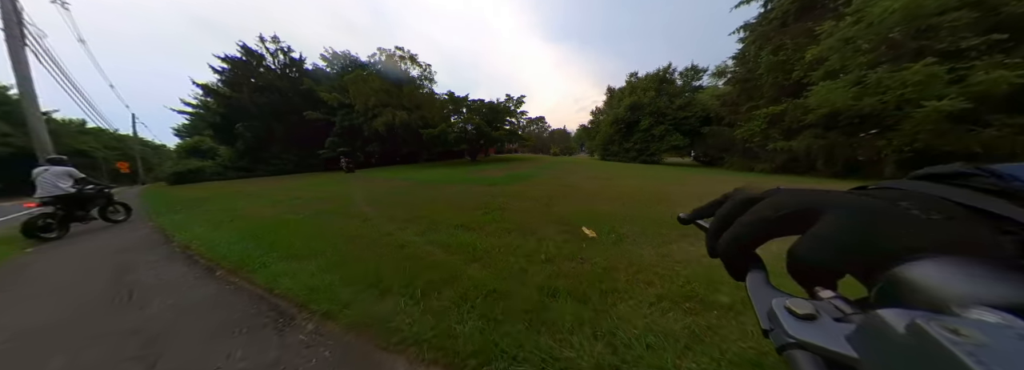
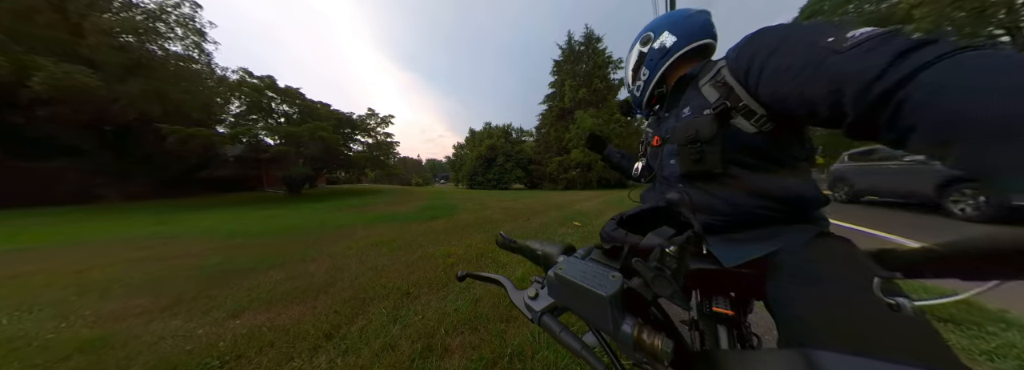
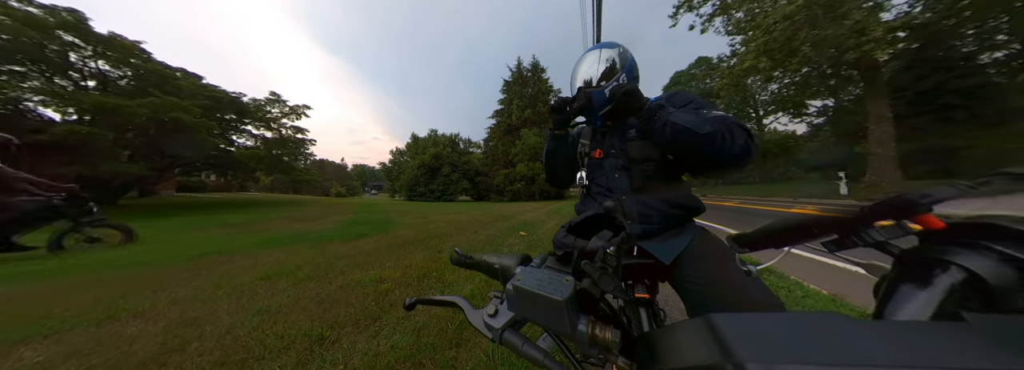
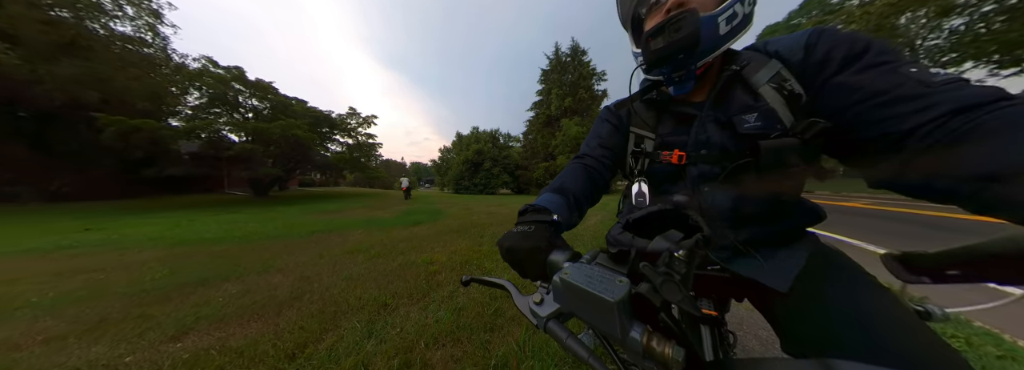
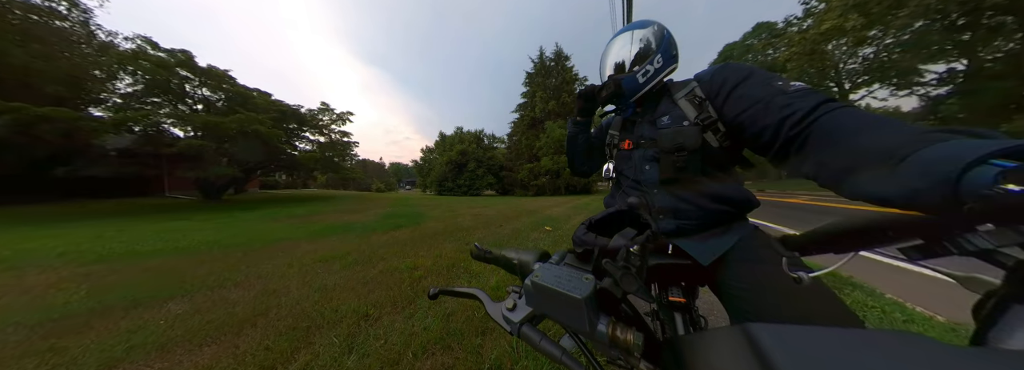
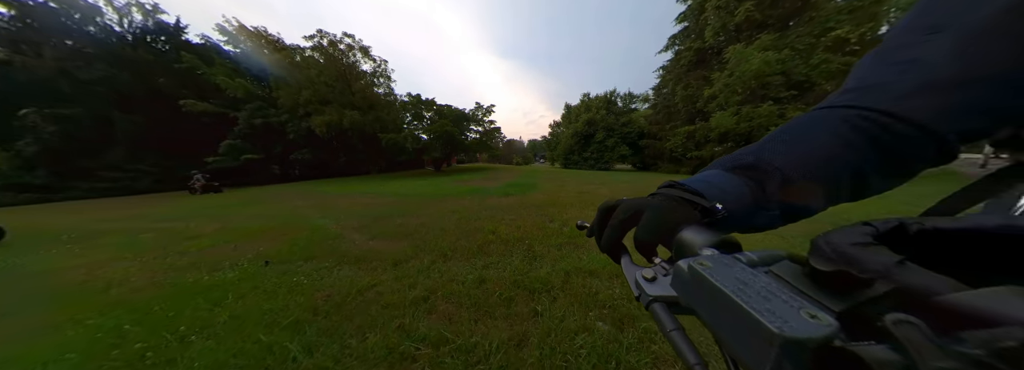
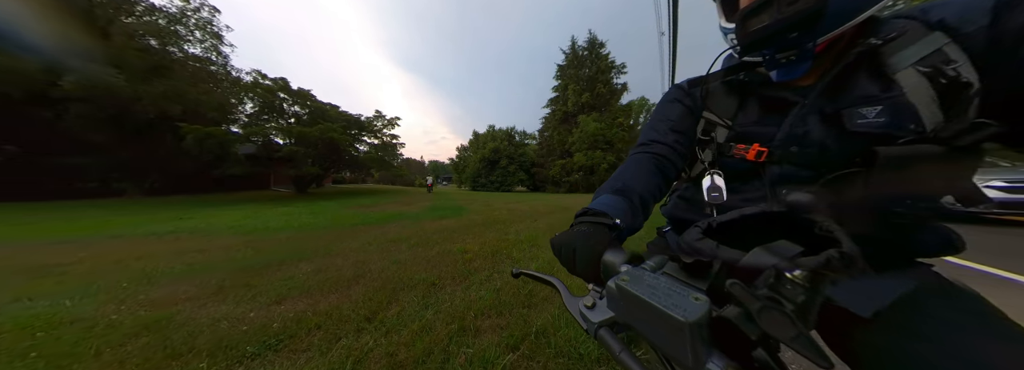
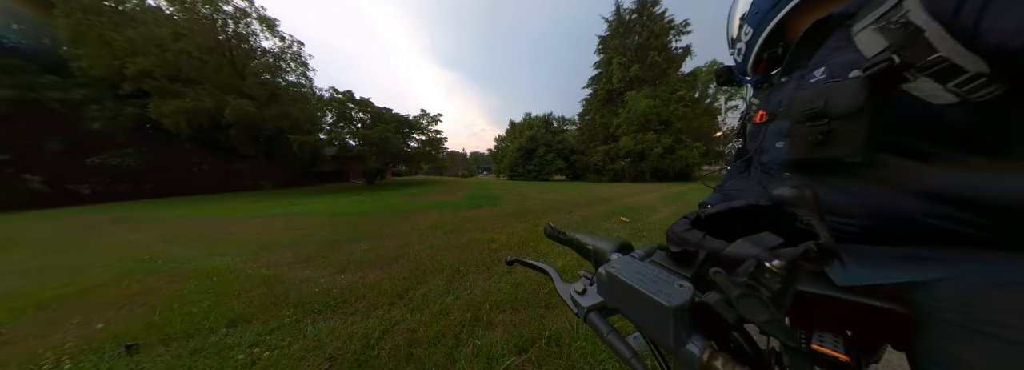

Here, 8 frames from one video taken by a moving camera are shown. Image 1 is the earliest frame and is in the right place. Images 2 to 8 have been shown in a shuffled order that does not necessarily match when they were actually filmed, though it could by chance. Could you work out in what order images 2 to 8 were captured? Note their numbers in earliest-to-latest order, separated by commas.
6, 8, 2, 5, 3, 4, 7
